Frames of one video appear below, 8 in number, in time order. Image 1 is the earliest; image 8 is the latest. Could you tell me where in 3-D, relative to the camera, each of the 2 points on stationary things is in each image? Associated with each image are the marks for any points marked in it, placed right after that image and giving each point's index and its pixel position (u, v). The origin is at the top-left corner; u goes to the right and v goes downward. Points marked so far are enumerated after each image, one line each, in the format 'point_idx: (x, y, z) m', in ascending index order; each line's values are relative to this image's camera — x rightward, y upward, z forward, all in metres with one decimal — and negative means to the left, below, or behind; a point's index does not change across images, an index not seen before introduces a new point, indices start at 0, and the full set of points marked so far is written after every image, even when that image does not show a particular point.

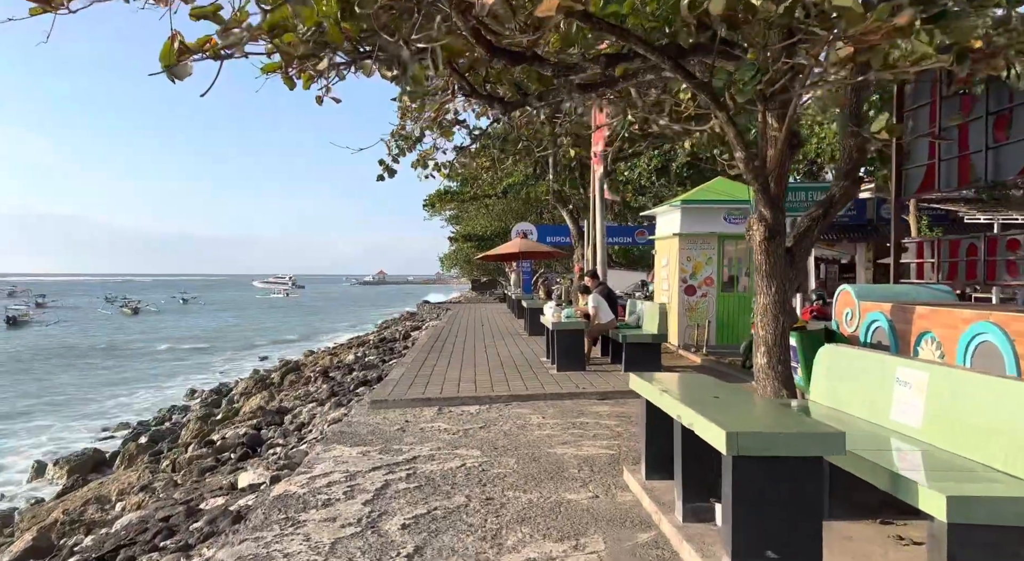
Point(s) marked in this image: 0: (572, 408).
0: (+0.5, -1.2, +6.9) m
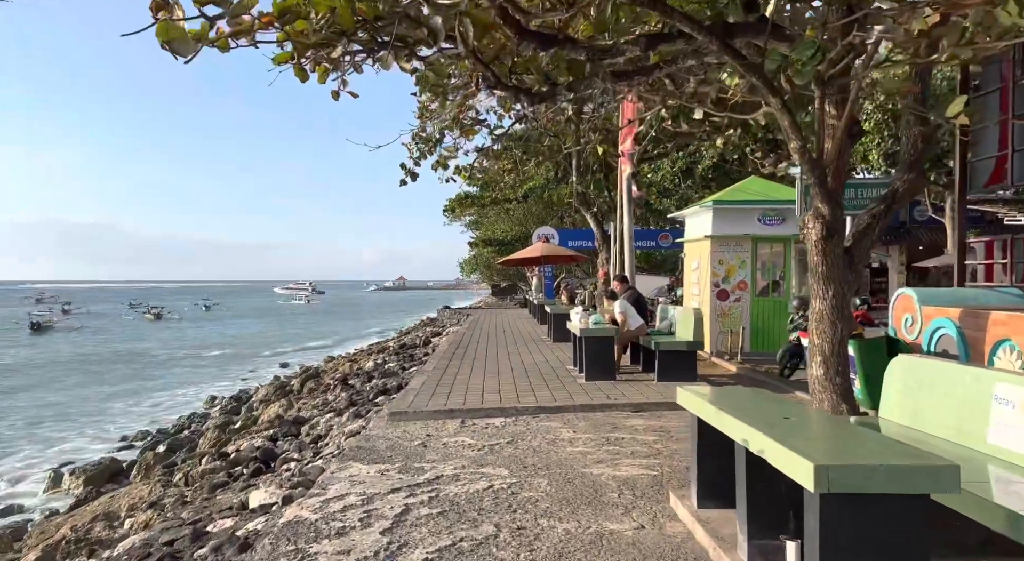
0: (+0.8, -1.2, +6.4) m
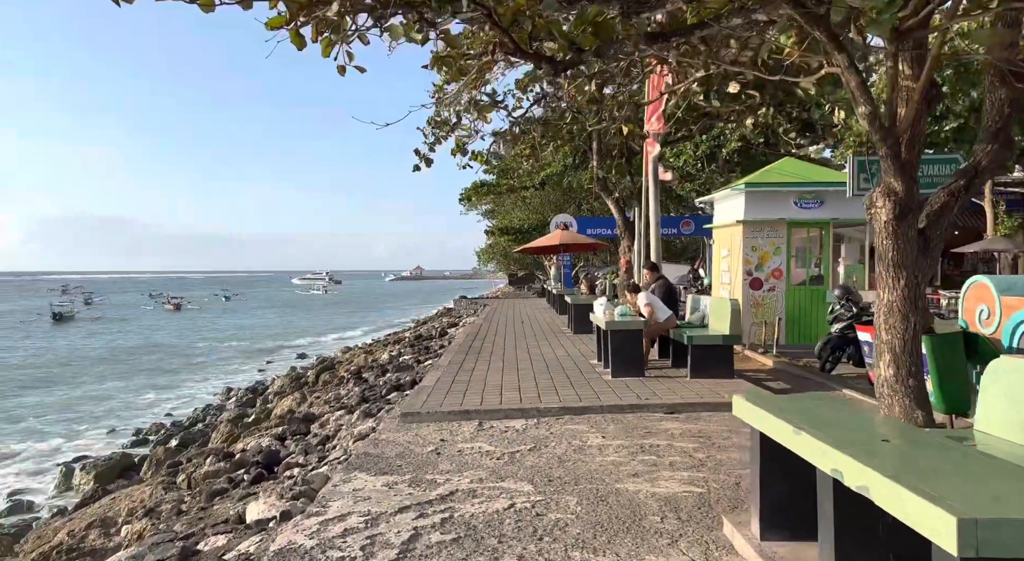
0: (+1.0, -1.1, +5.8) m
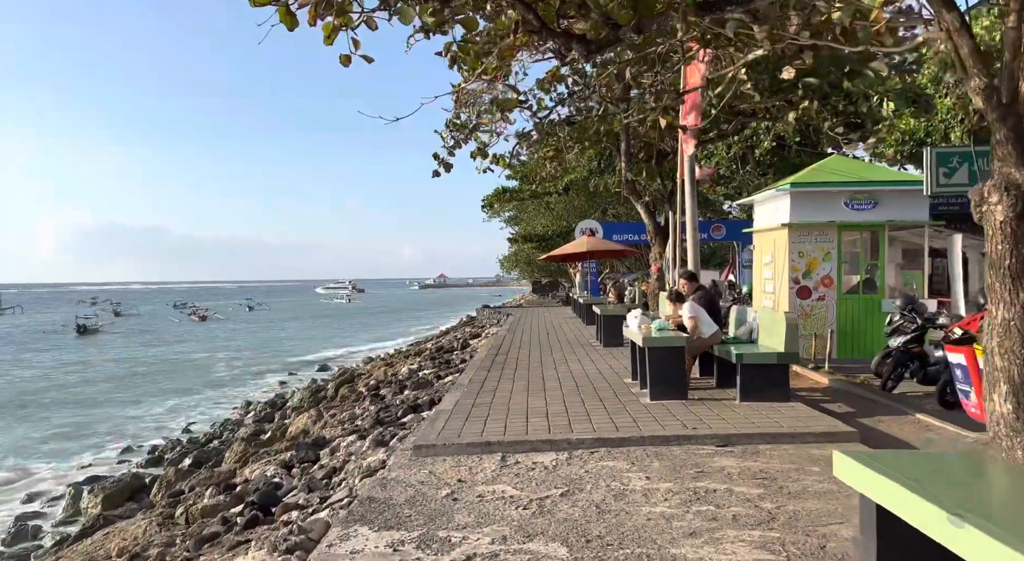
0: (+1.2, -1.2, +5.0) m
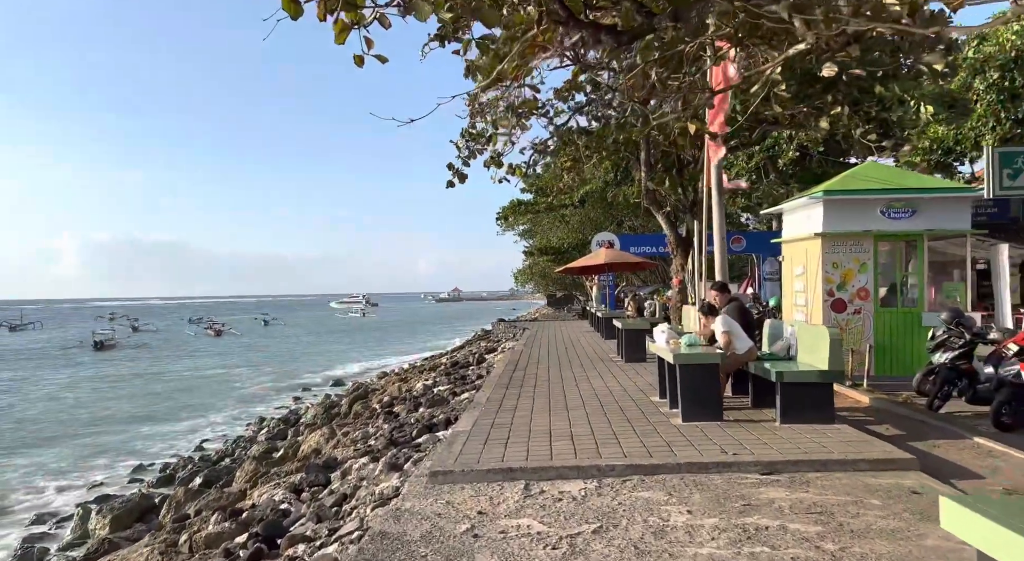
0: (+1.3, -1.3, +4.6) m
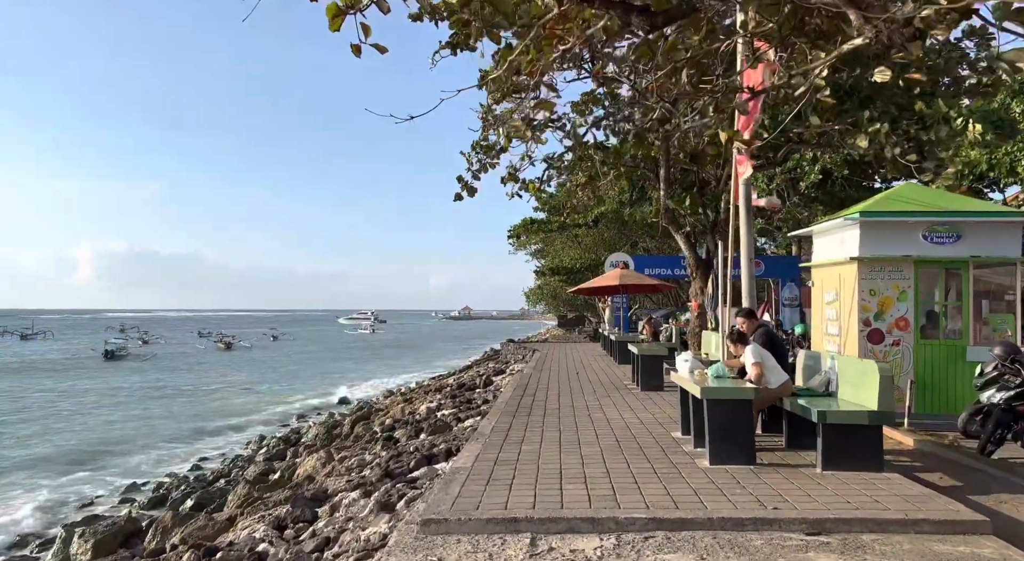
0: (+1.3, -1.4, +3.8) m
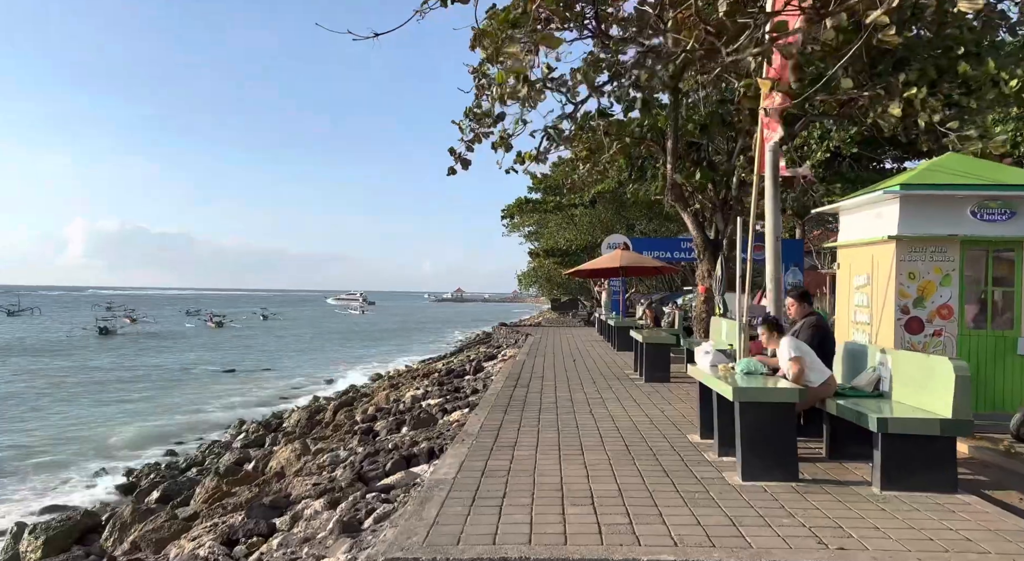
0: (+1.3, -1.3, +2.8) m
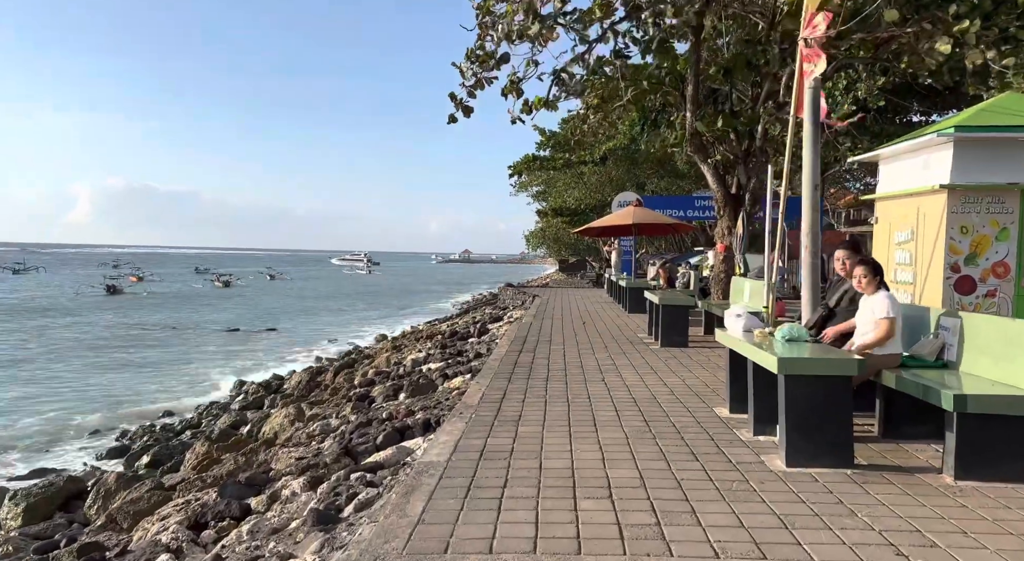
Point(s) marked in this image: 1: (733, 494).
0: (+1.3, -1.1, +2.1) m
1: (+1.1, -1.0, +3.6) m
